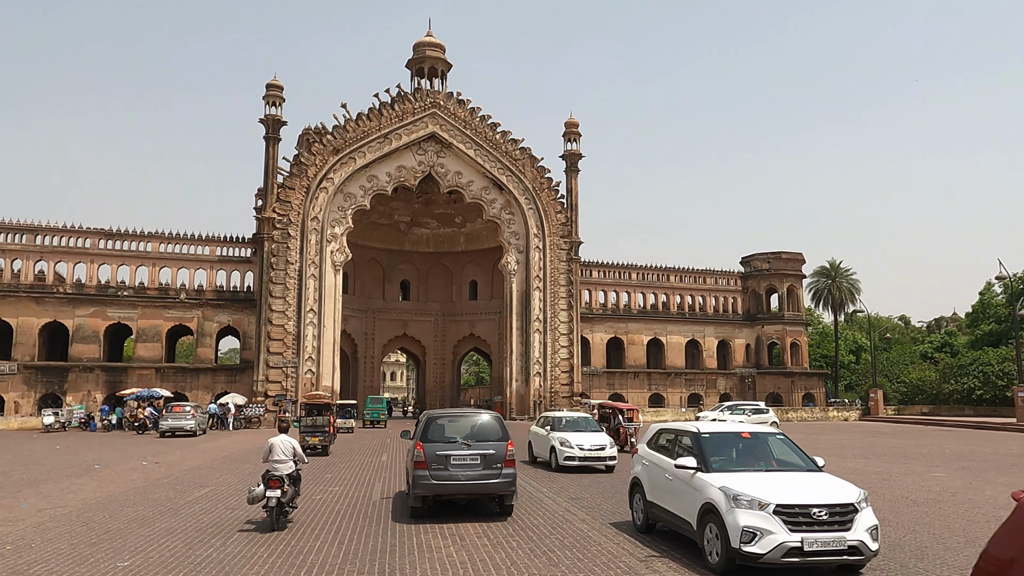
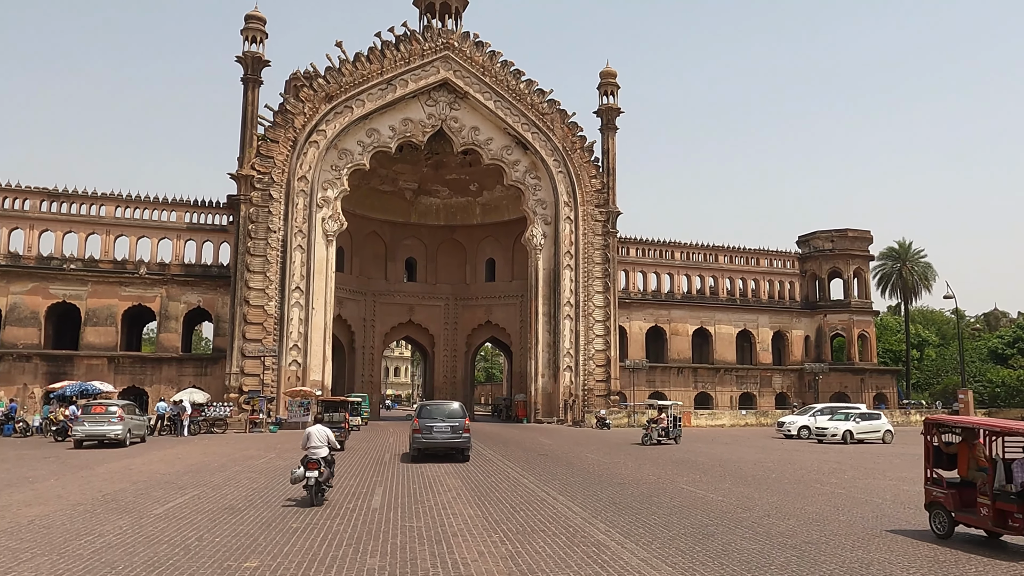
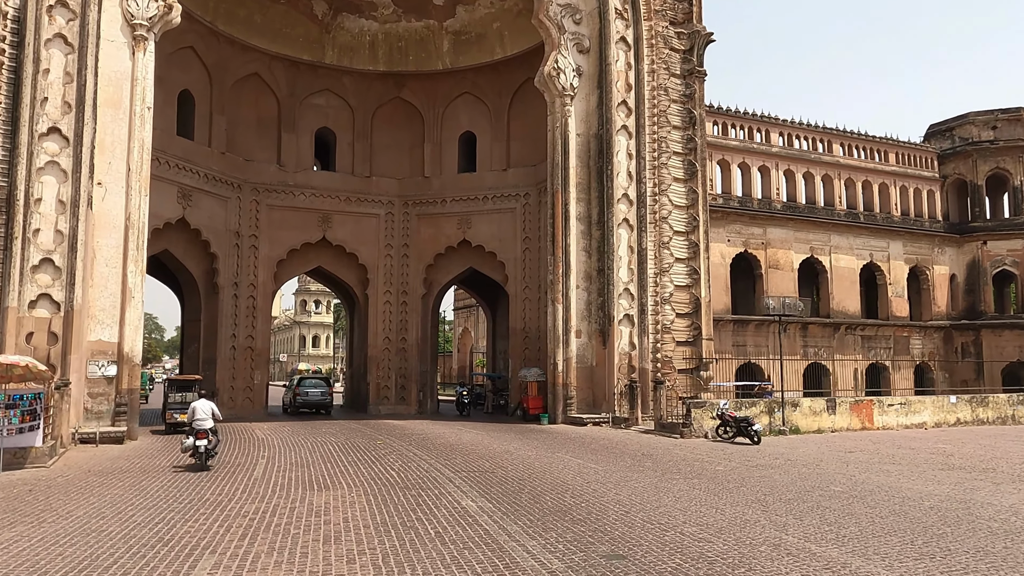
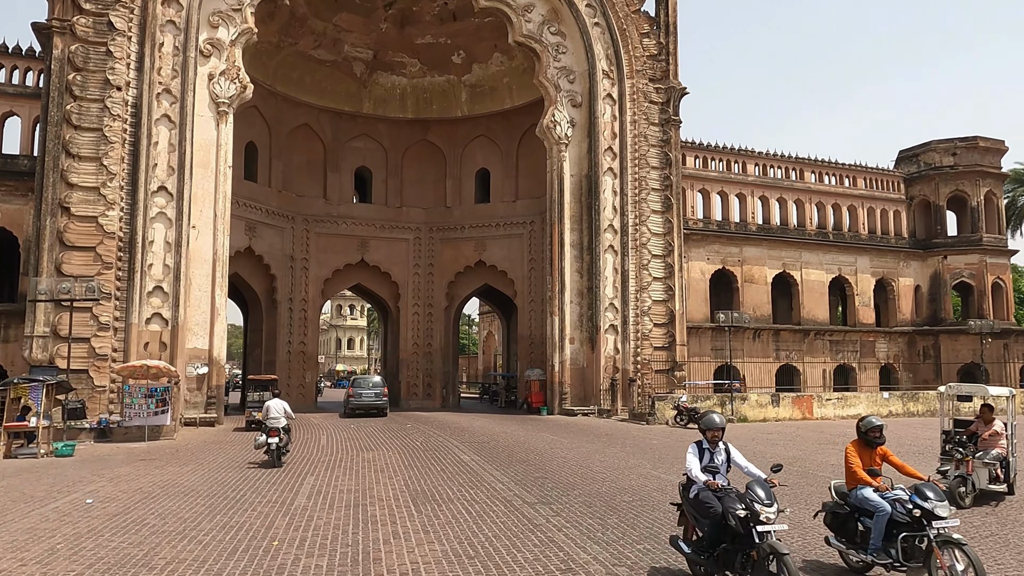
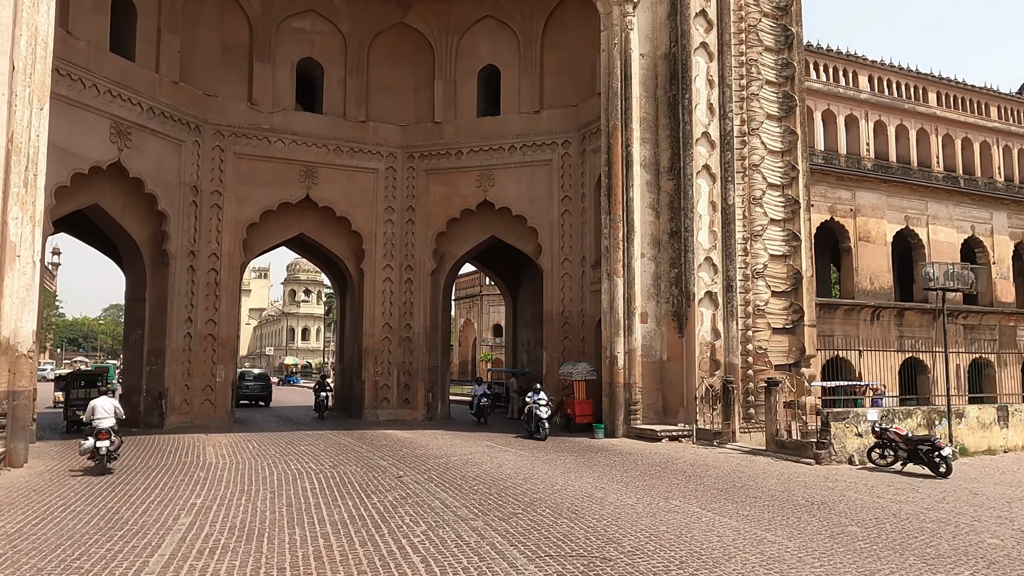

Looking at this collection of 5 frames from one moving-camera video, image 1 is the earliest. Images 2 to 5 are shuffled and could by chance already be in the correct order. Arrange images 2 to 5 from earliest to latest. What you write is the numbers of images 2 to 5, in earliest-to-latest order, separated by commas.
2, 4, 3, 5
